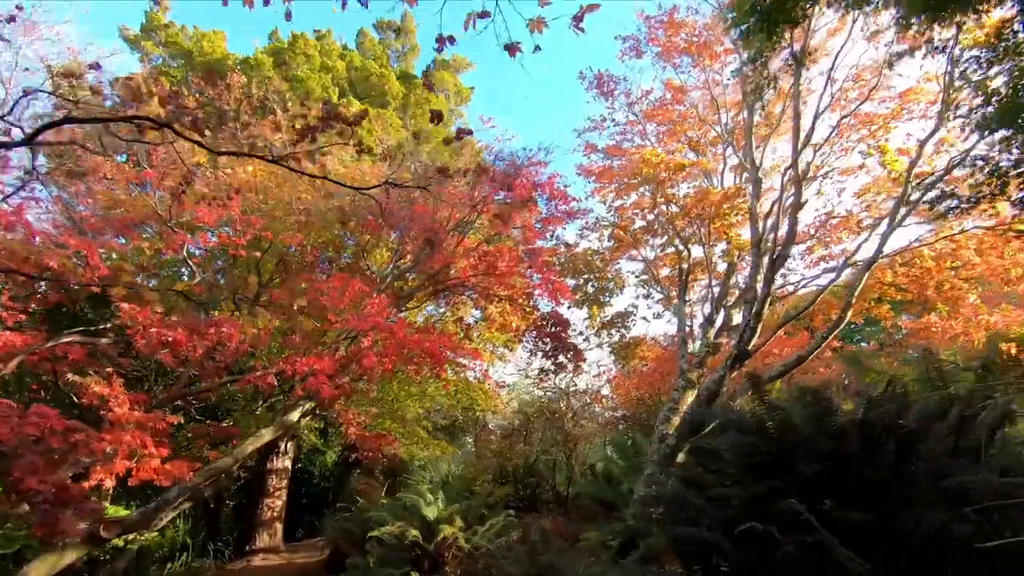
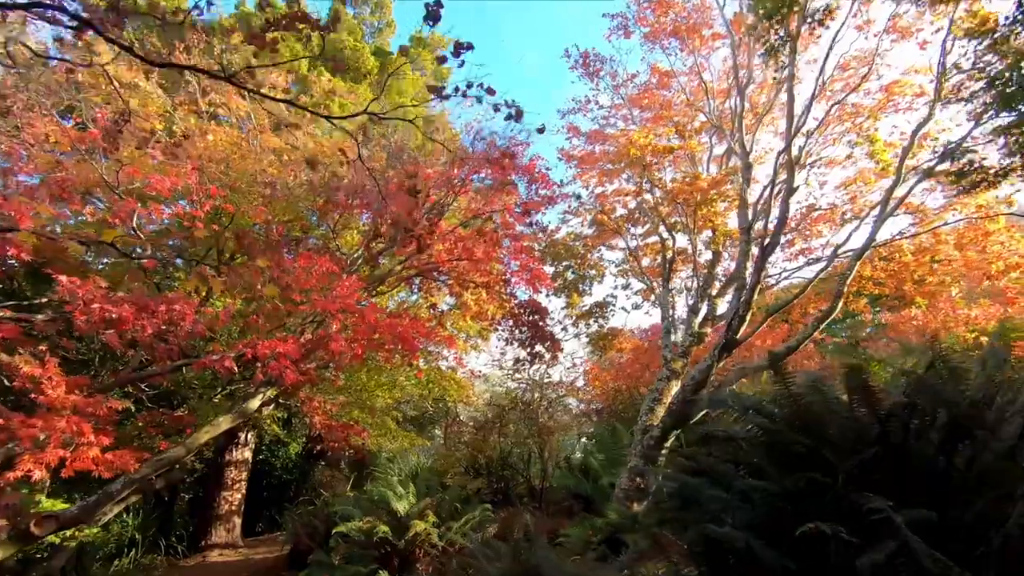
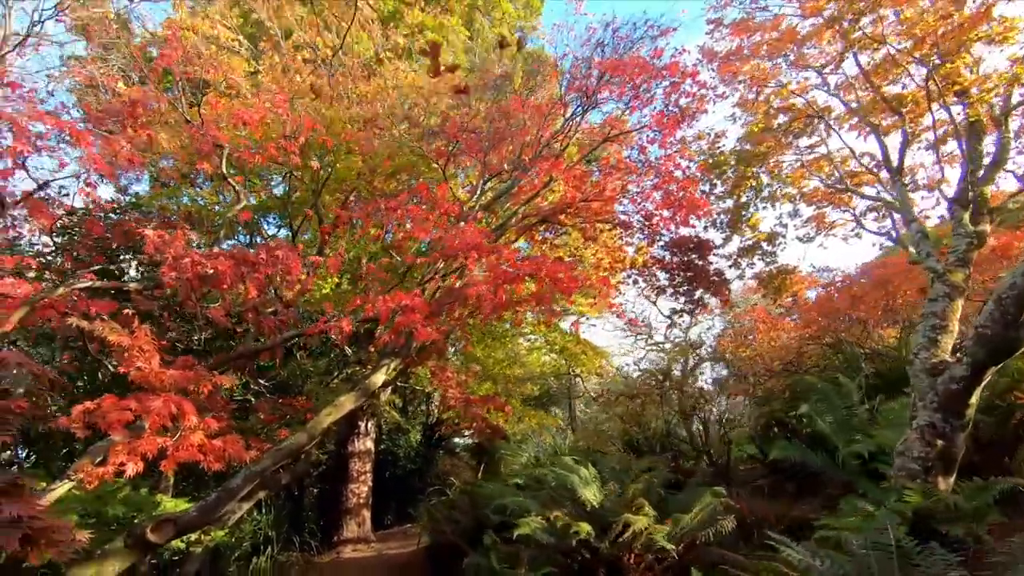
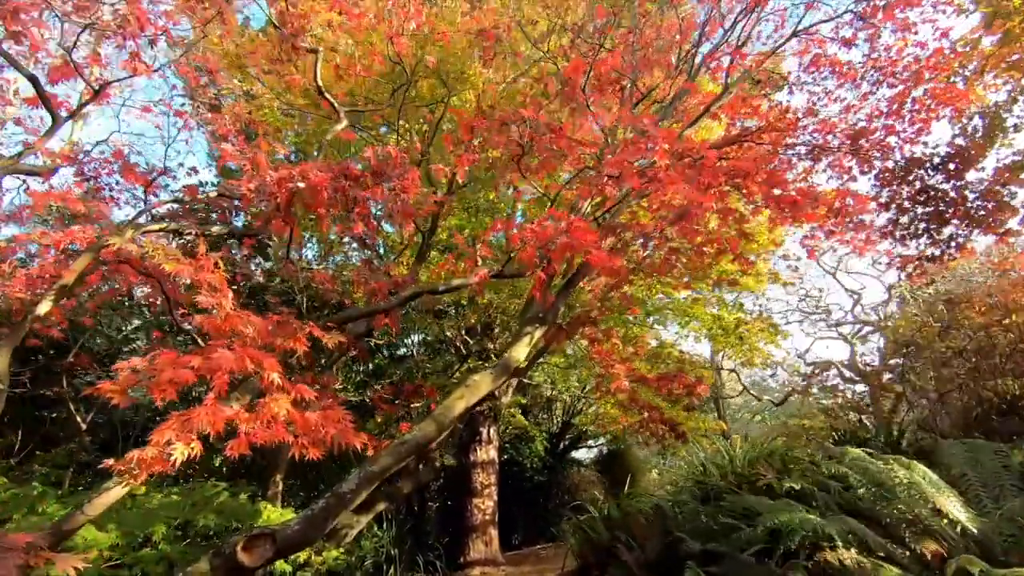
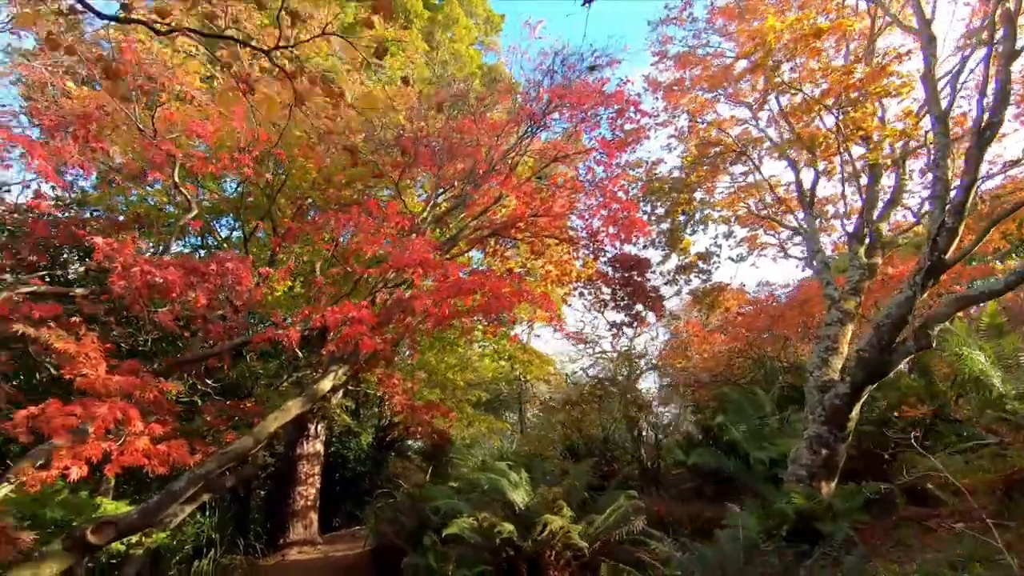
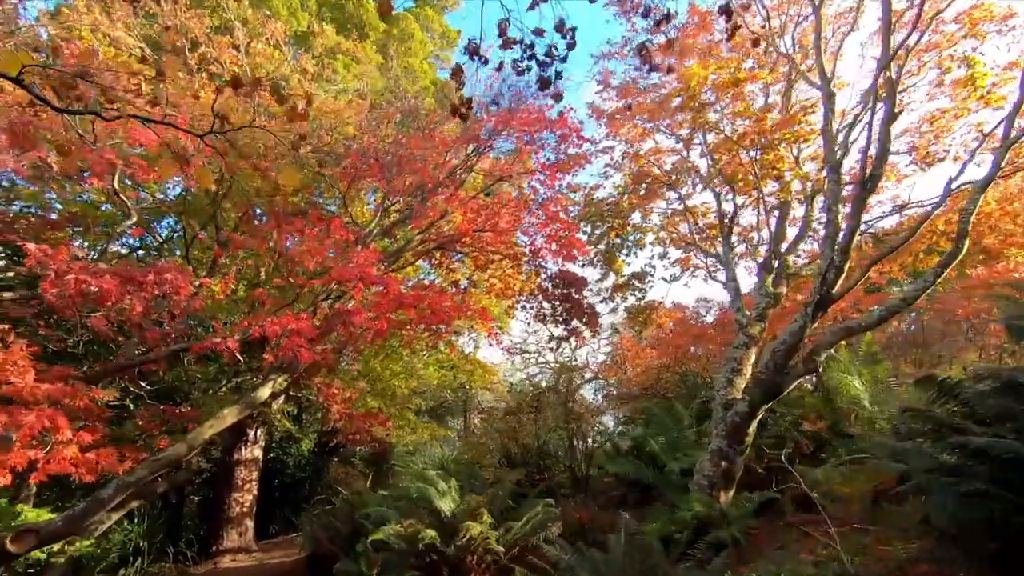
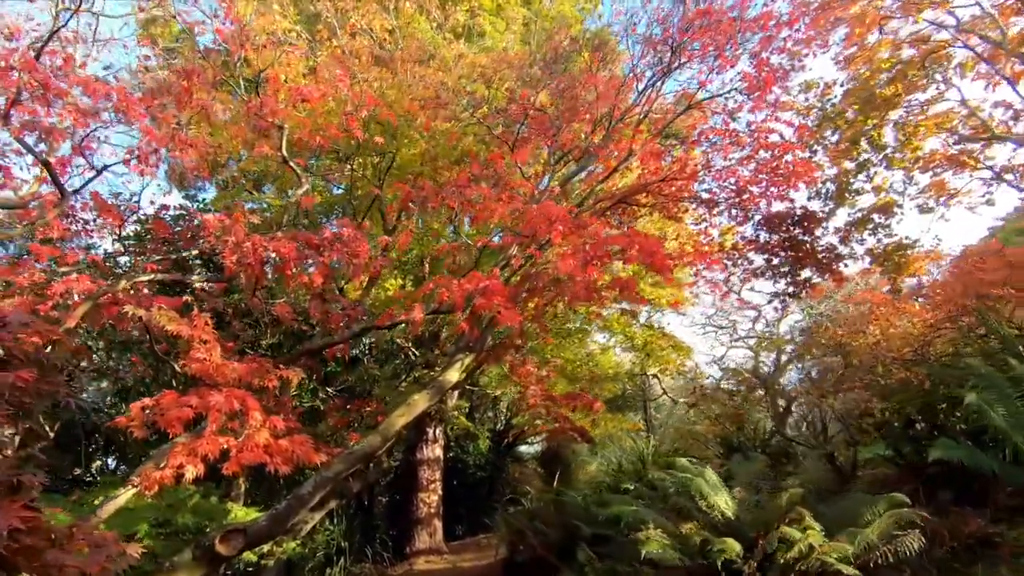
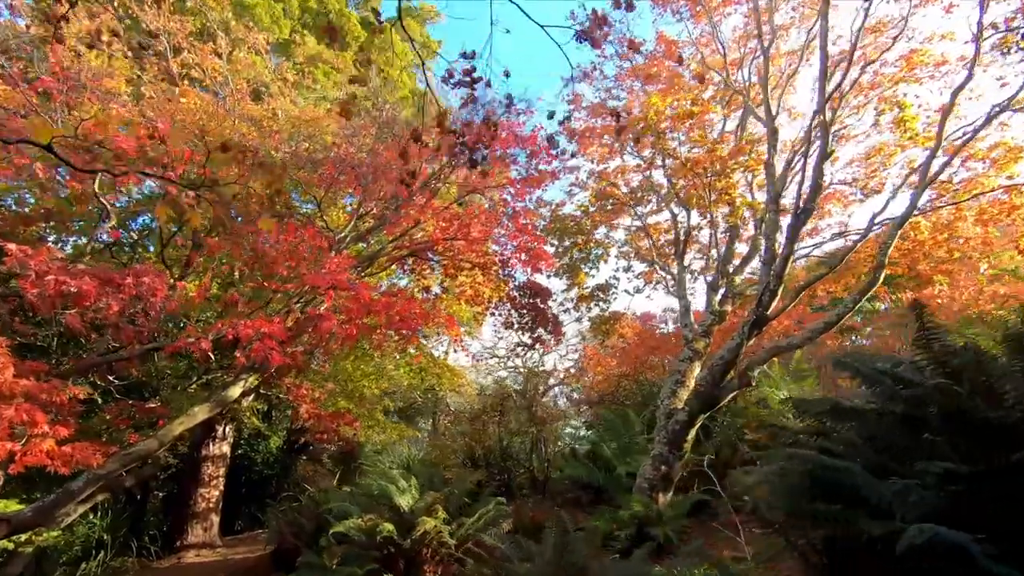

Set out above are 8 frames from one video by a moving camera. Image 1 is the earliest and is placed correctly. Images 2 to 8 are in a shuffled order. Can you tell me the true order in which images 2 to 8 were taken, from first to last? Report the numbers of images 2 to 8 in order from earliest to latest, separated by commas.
2, 8, 6, 5, 3, 7, 4
